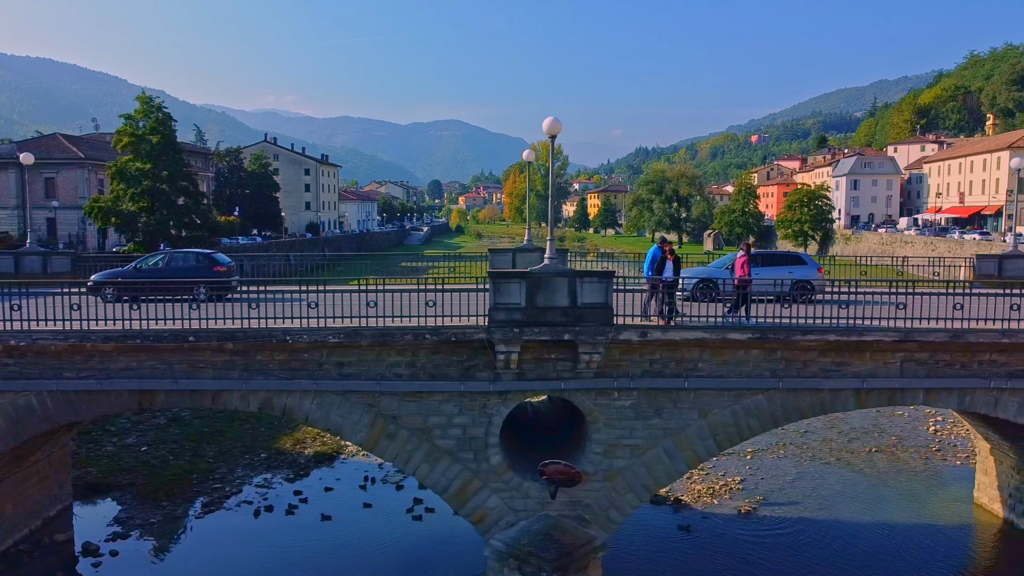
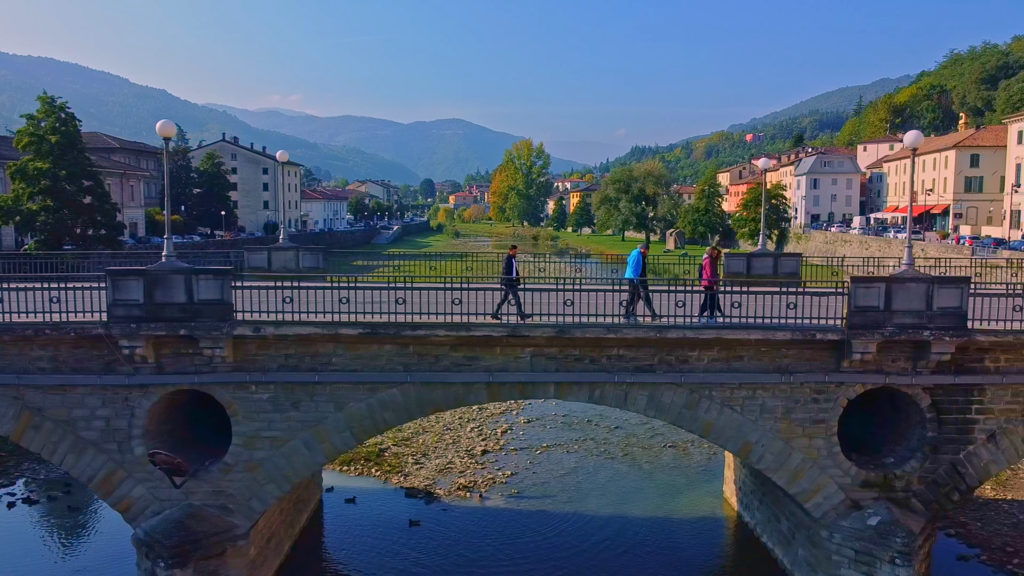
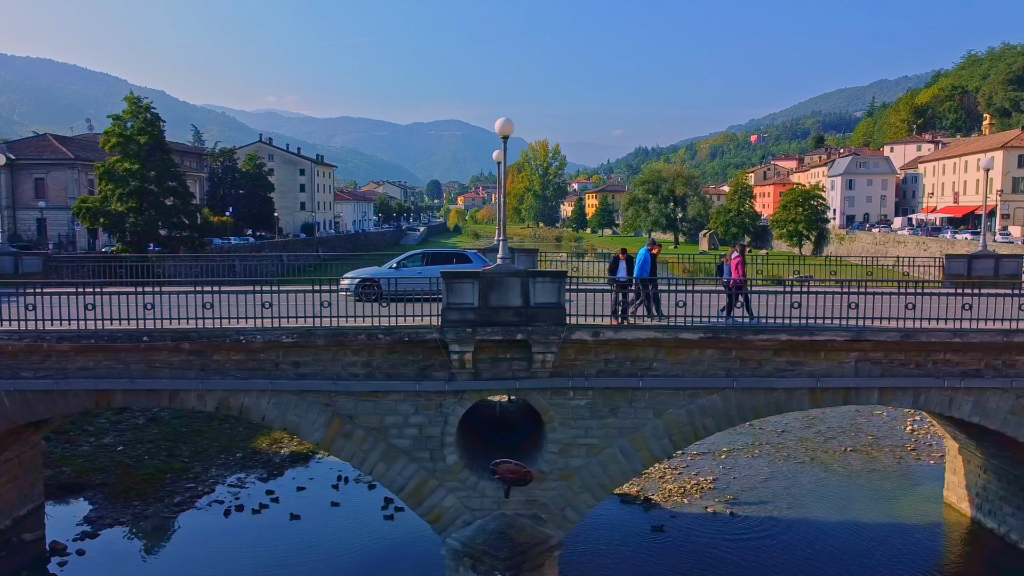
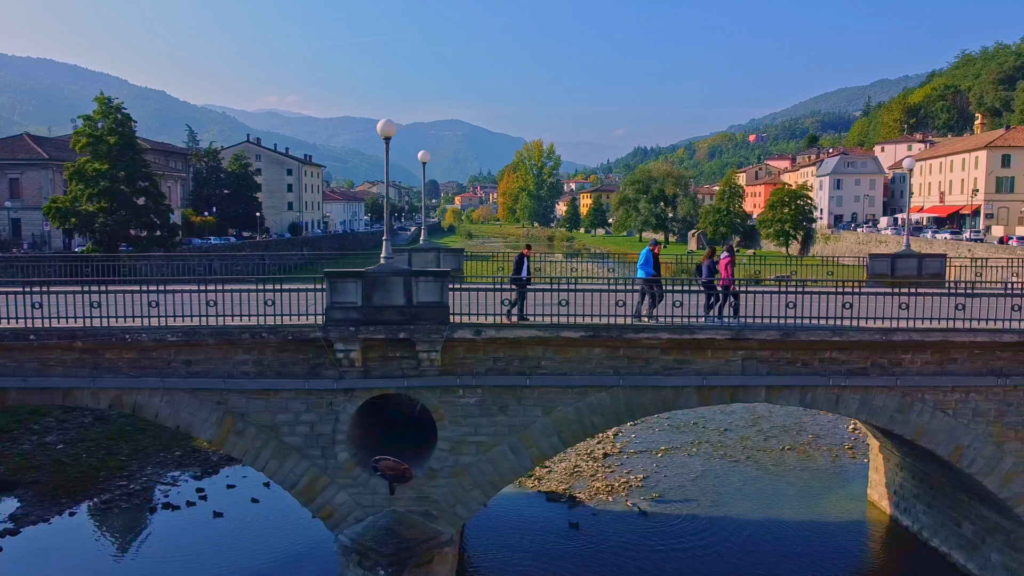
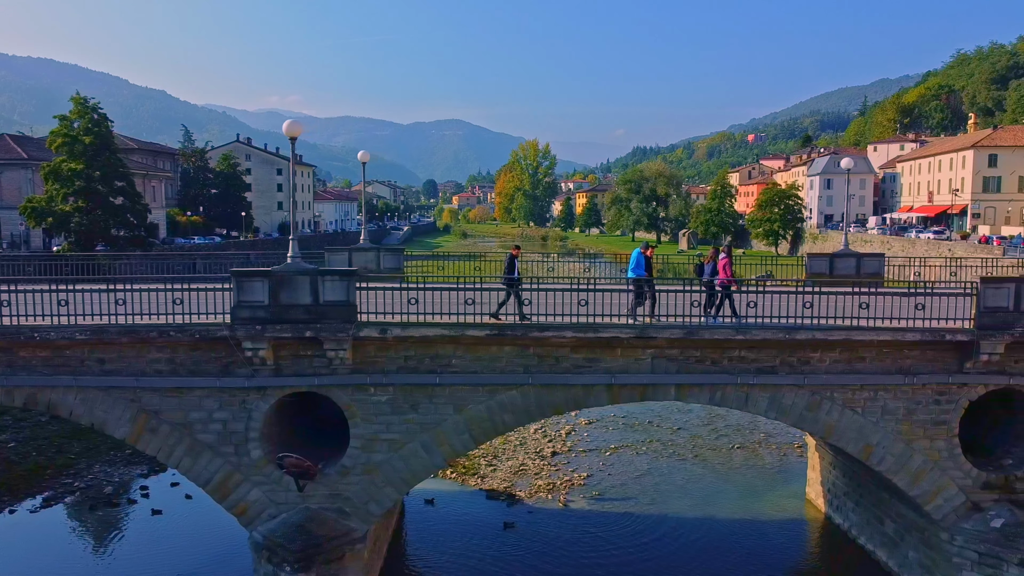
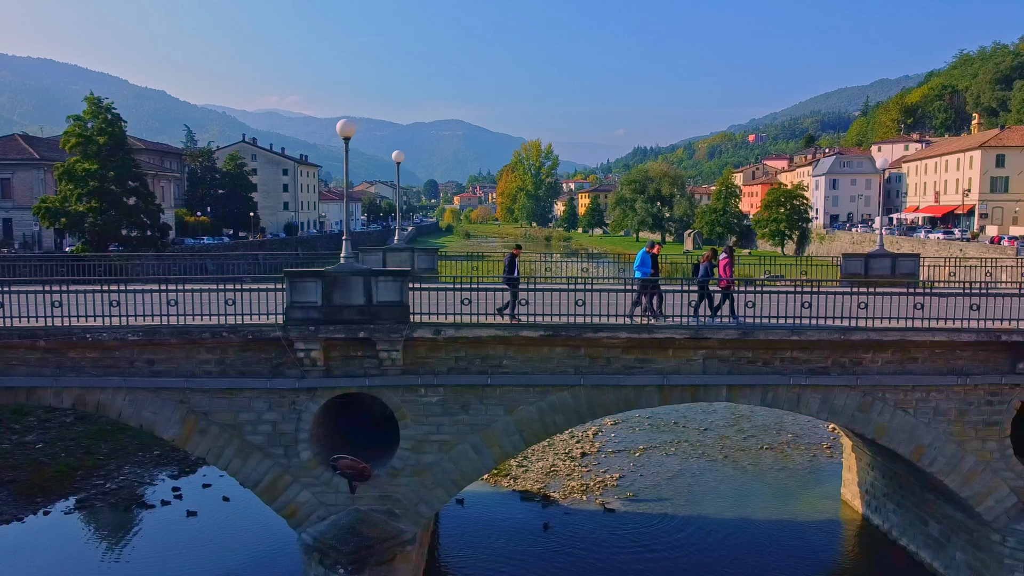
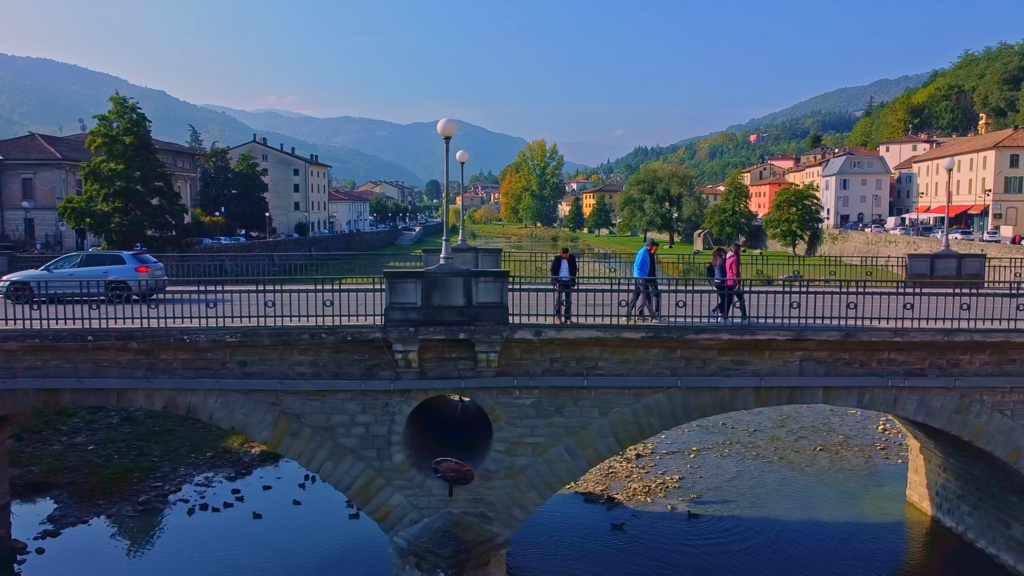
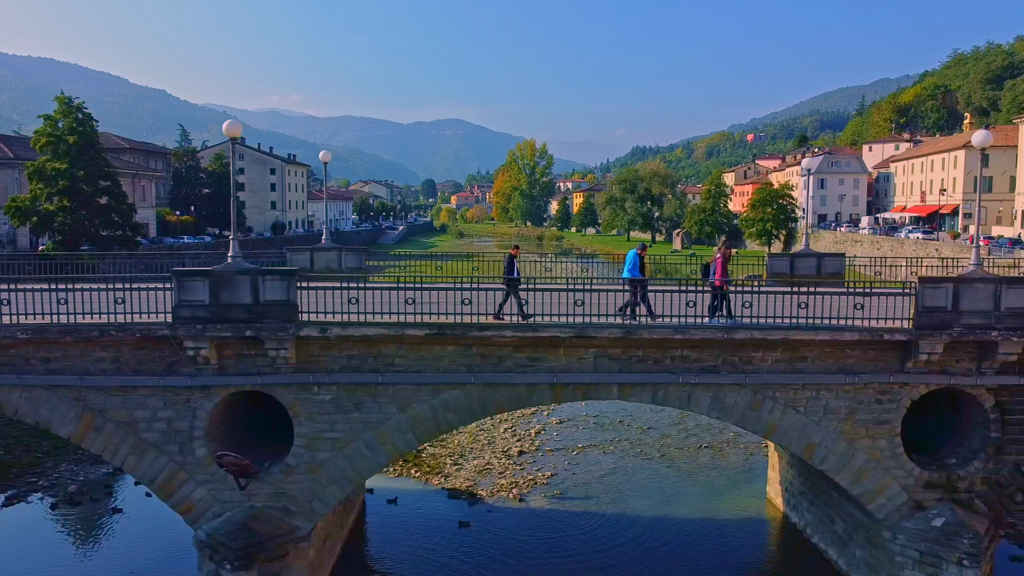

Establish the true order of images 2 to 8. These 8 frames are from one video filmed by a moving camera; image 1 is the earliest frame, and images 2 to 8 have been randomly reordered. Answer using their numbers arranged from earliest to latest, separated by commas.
3, 7, 4, 6, 5, 8, 2
